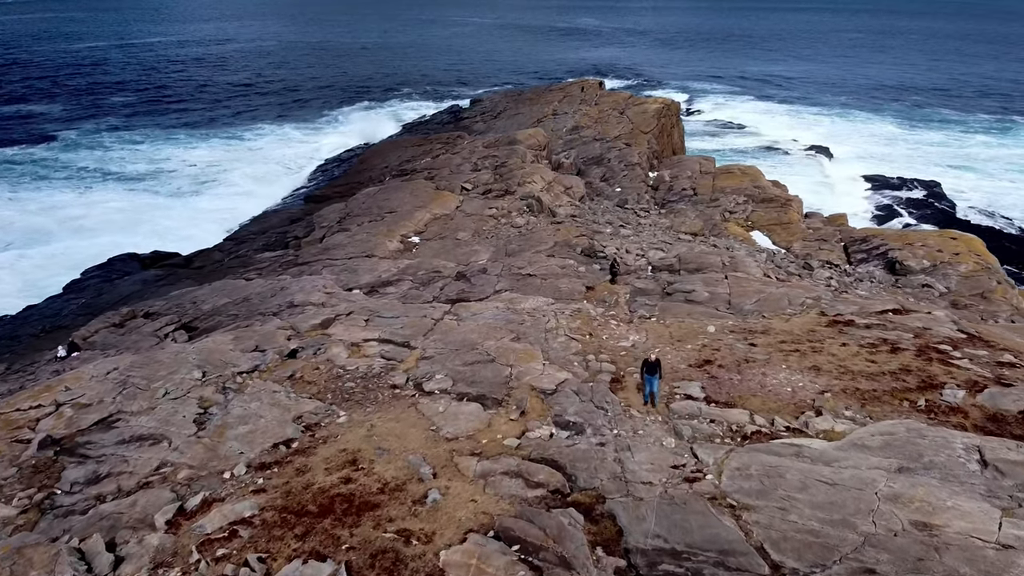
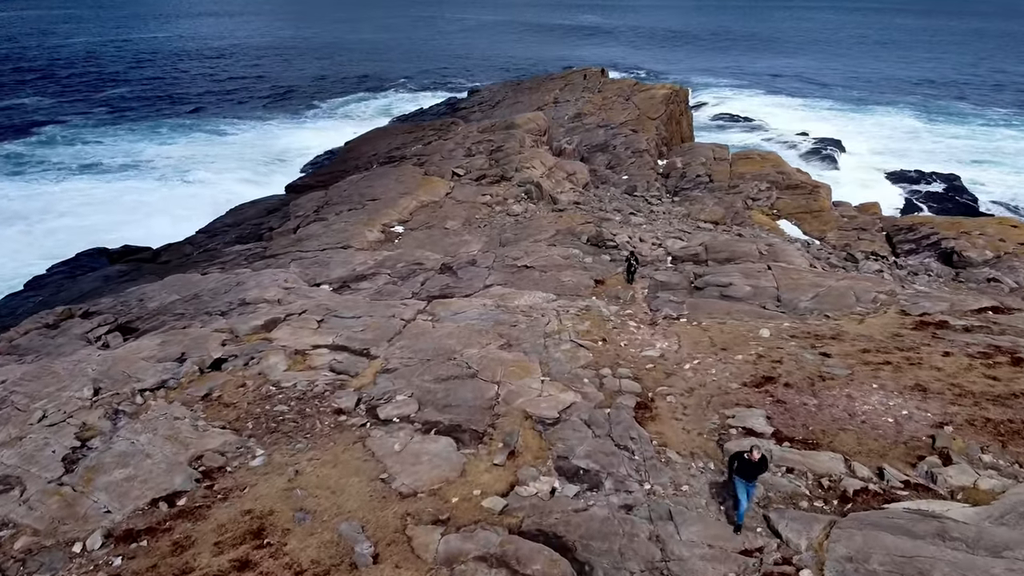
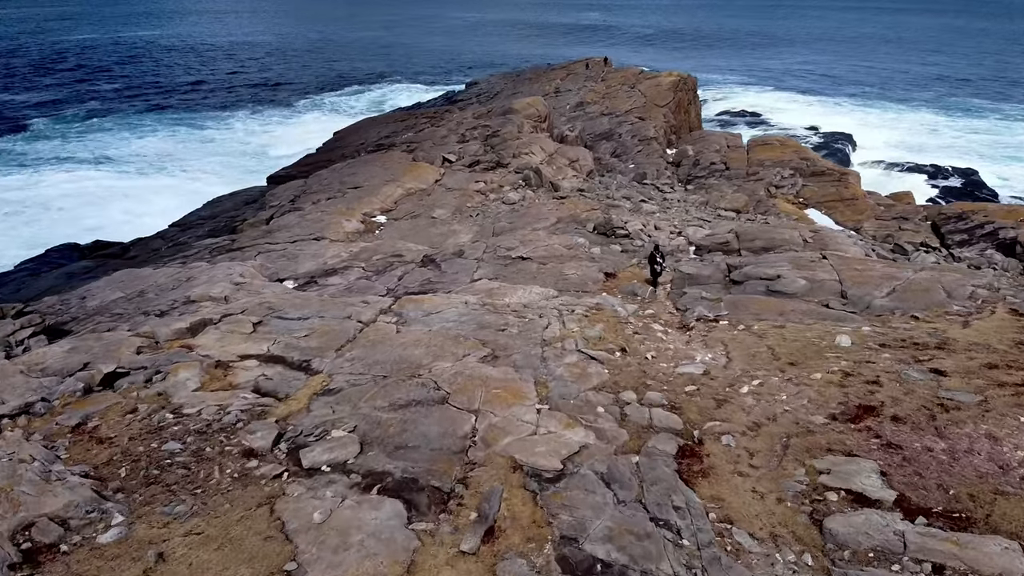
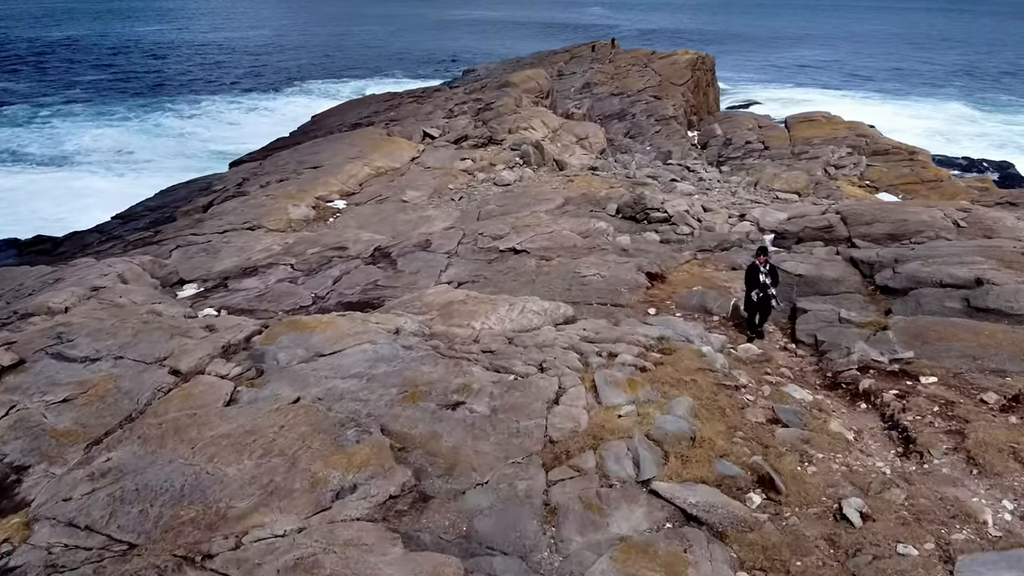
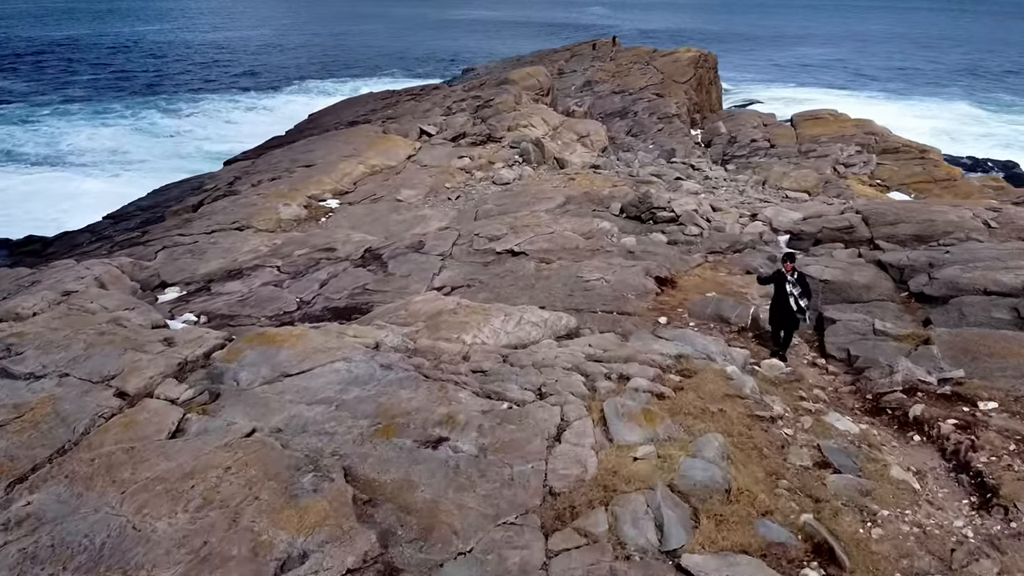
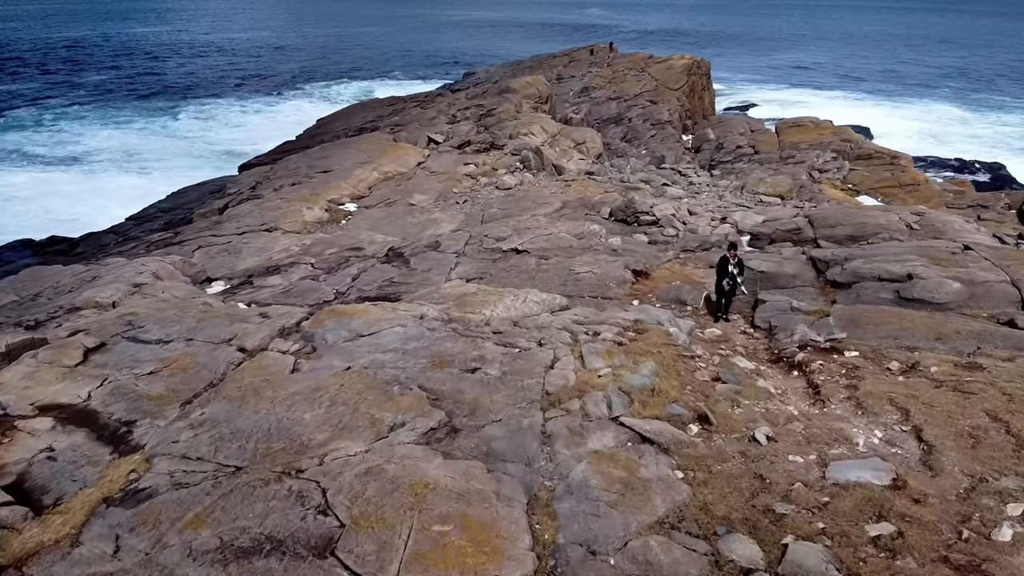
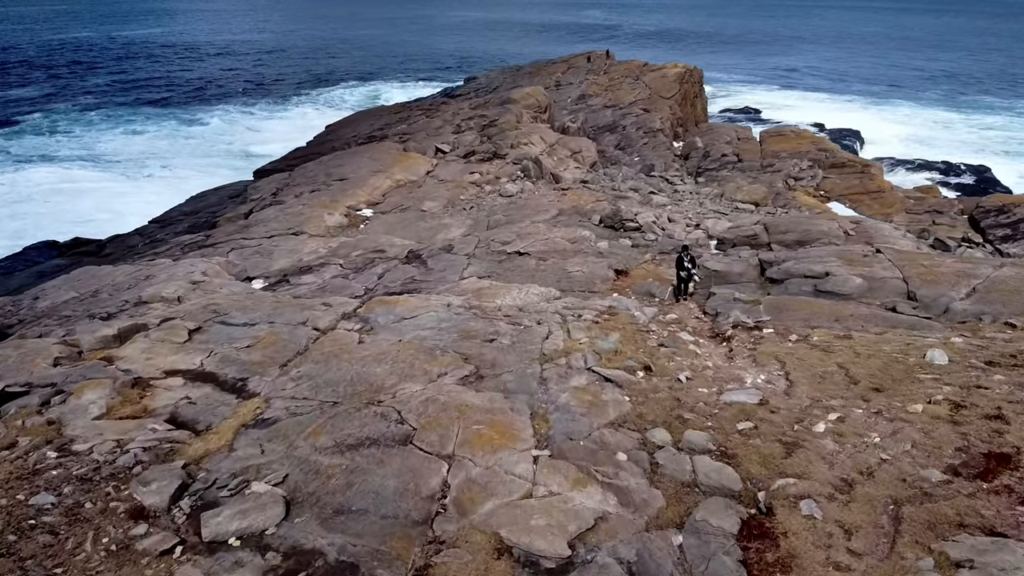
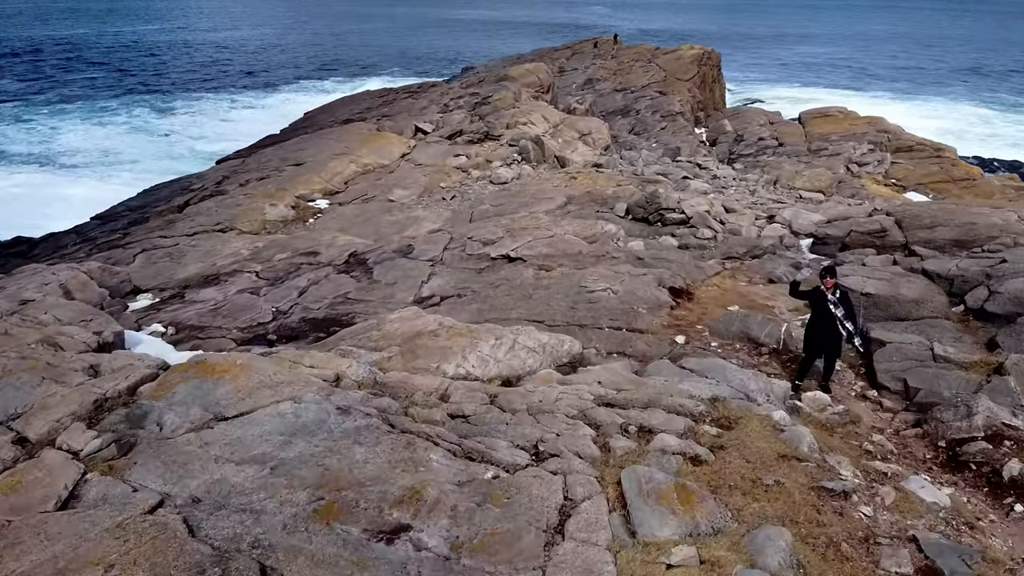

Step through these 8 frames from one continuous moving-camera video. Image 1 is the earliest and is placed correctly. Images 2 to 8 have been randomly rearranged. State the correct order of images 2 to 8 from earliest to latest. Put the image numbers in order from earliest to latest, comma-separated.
2, 3, 7, 6, 4, 5, 8
